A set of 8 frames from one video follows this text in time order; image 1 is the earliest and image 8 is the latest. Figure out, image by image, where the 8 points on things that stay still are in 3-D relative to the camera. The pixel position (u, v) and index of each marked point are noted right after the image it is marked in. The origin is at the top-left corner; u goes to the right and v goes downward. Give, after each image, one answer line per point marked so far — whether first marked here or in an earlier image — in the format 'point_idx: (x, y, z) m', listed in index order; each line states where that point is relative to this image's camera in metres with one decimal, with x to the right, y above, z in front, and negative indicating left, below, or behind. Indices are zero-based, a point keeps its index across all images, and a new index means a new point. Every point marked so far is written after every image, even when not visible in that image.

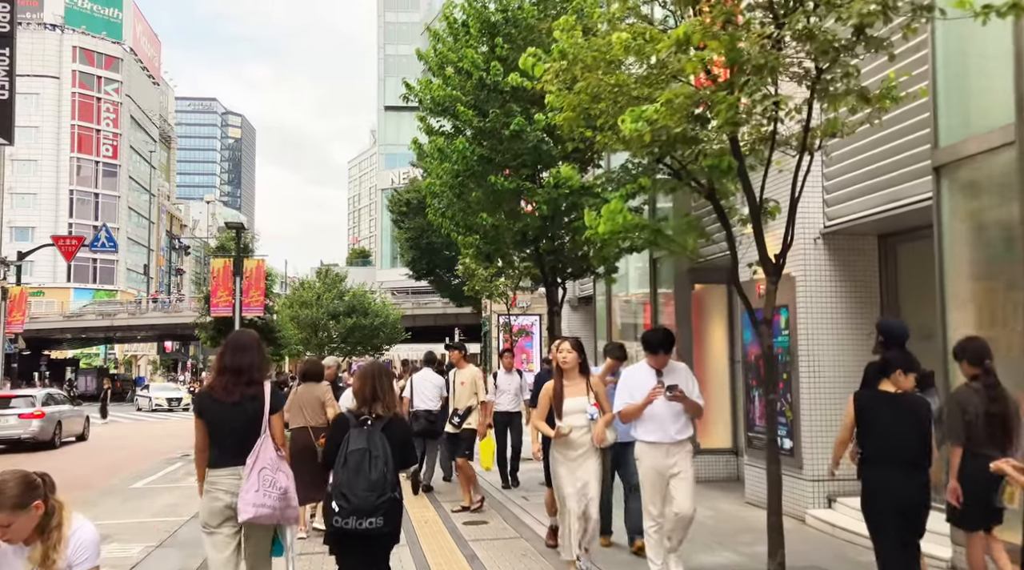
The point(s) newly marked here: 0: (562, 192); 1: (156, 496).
0: (+0.6, +1.2, +10.3) m
1: (-5.4, -3.2, +12.6) m
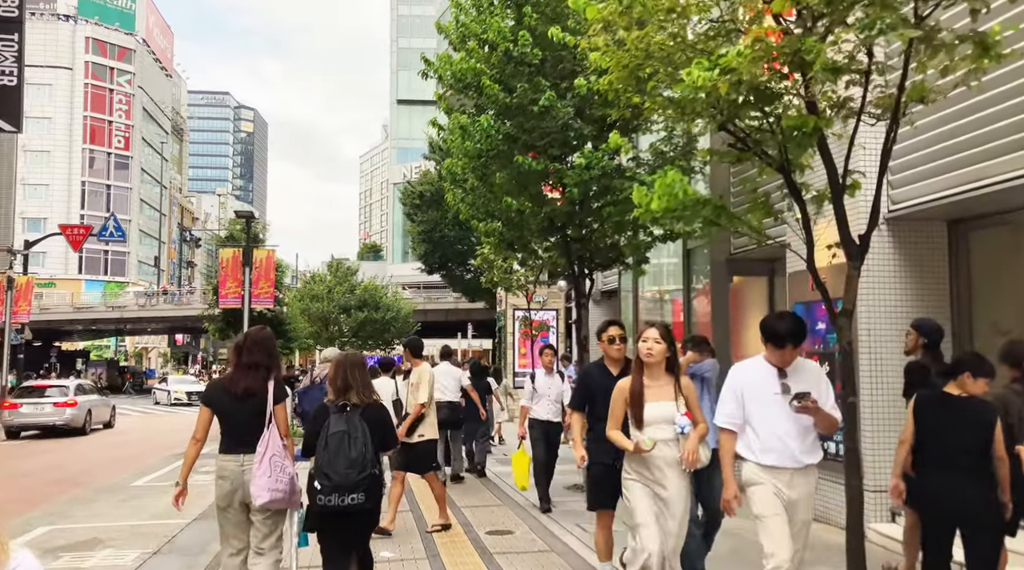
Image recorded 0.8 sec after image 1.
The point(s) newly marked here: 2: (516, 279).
0: (+0.9, +1.3, +9.5) m
1: (-5.1, -3.0, +11.9) m
2: (+0.1, +0.1, +15.6) m
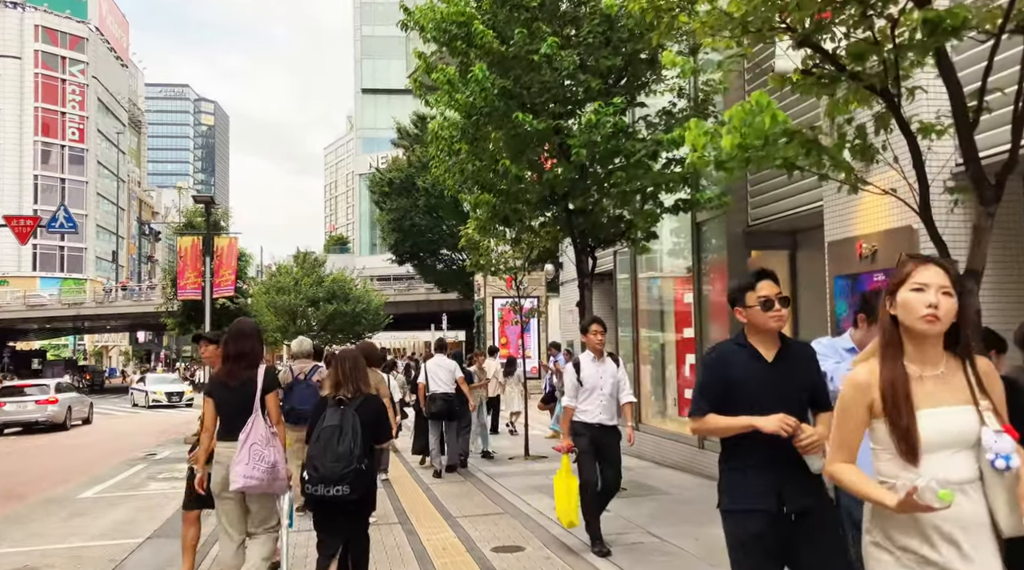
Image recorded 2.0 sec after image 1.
0: (+0.9, +1.5, +8.4) m
1: (-5.2, -2.9, +10.6) m
2: (-0.2, +0.4, +14.4) m
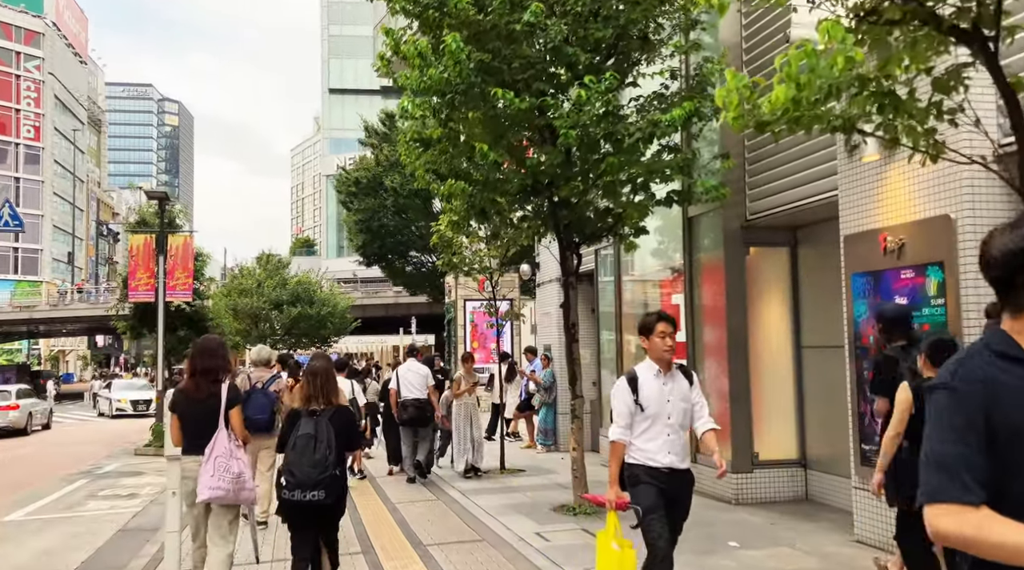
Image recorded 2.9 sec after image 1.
0: (+0.7, +1.6, +7.5) m
1: (-5.5, -2.9, +9.4) m
2: (-0.6, +0.4, +13.5) m
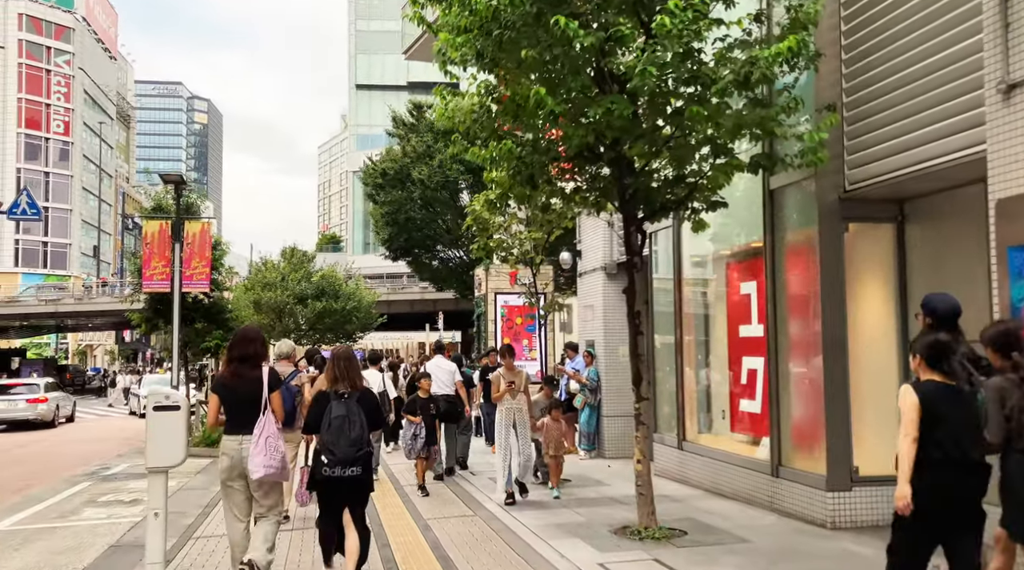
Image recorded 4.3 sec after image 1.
0: (+1.2, +1.7, +6.2) m
1: (-5.0, -2.6, +8.3) m
2: (0.0, +0.6, +12.2) m
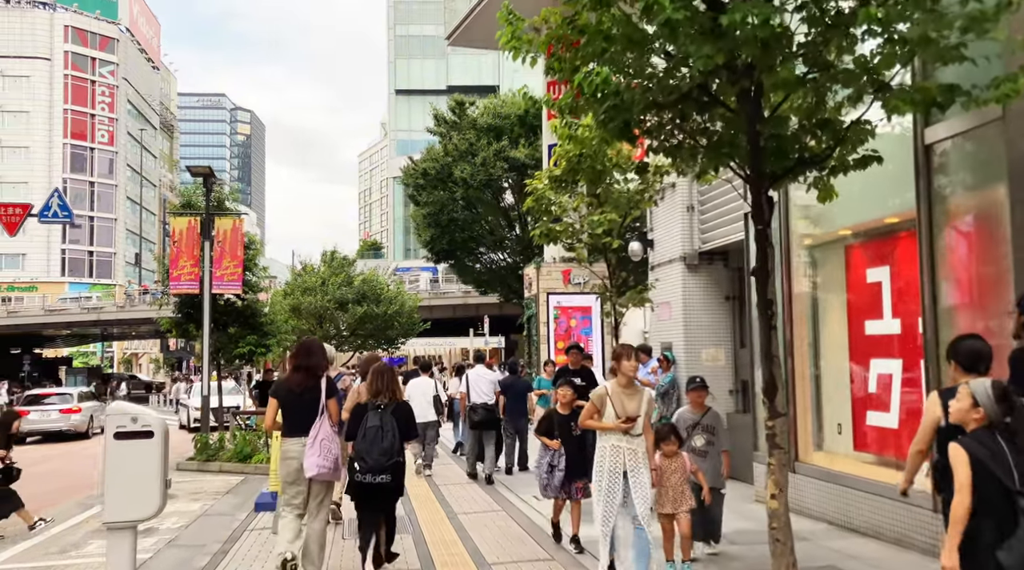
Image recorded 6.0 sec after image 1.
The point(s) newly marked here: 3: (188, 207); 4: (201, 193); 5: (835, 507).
0: (+1.7, +1.9, +4.4) m
1: (-4.3, -2.6, +6.8) m
2: (+0.9, +0.7, +10.5) m
3: (-7.4, +1.8, +18.8) m
4: (-7.2, +2.1, +19.2) m
5: (+3.3, -2.2, +8.3) m
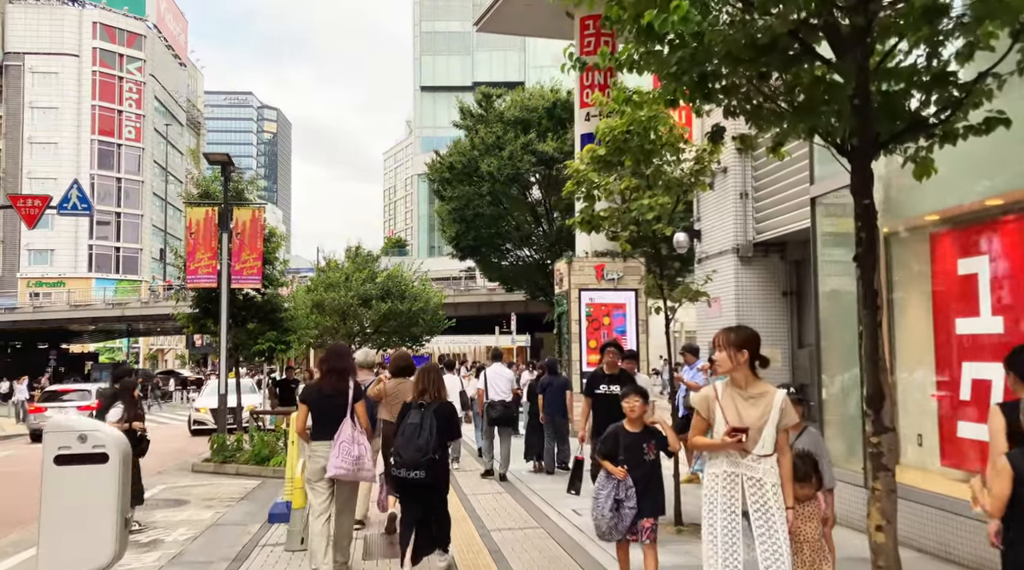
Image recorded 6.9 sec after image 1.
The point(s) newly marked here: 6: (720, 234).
0: (+2.0, +1.9, +3.5) m
1: (-4.0, -2.5, +6.0) m
2: (+1.3, +0.8, +9.5) m
3: (-6.7, +1.9, +18.1) m
4: (-6.5, +2.3, +18.4) m
5: (+3.6, -2.2, +7.3) m
6: (+2.8, +0.7, +11.1) m
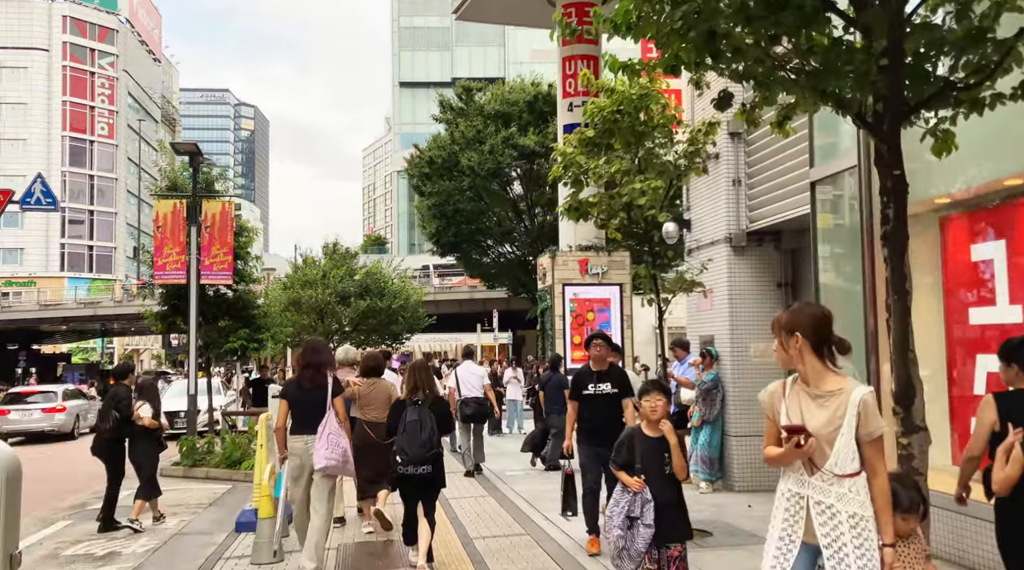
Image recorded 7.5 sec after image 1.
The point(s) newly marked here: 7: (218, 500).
0: (+1.9, +2.0, +3.0) m
1: (-4.0, -2.4, +5.4) m
2: (+1.1, +0.9, +9.0) m
3: (-7.1, +2.0, +17.4) m
4: (-6.9, +2.3, +17.7) m
5: (+3.5, -2.1, +6.9) m
6: (+2.5, +0.8, +10.6) m
7: (-4.0, -3.0, +11.4) m
